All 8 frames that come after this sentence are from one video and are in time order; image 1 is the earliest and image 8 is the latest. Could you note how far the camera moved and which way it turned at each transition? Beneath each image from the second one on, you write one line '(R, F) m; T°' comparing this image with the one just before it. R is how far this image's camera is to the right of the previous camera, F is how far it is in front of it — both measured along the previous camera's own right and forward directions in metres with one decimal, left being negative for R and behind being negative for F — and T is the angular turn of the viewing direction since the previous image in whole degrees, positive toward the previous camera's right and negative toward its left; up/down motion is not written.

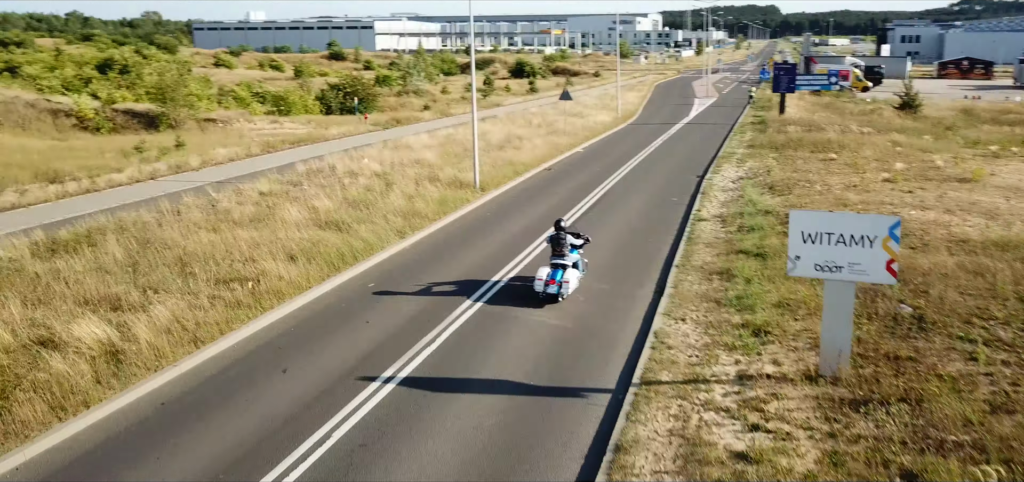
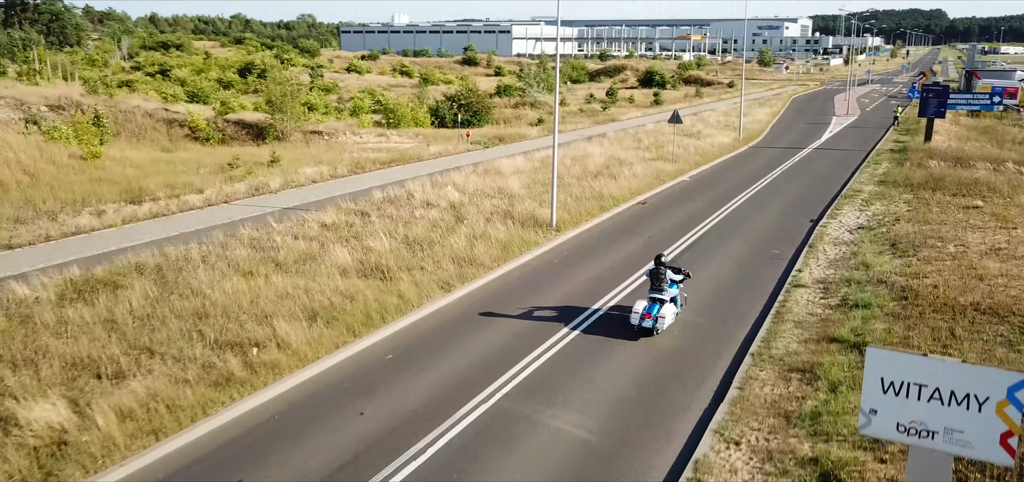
(+1.1, +1.7) m; -9°
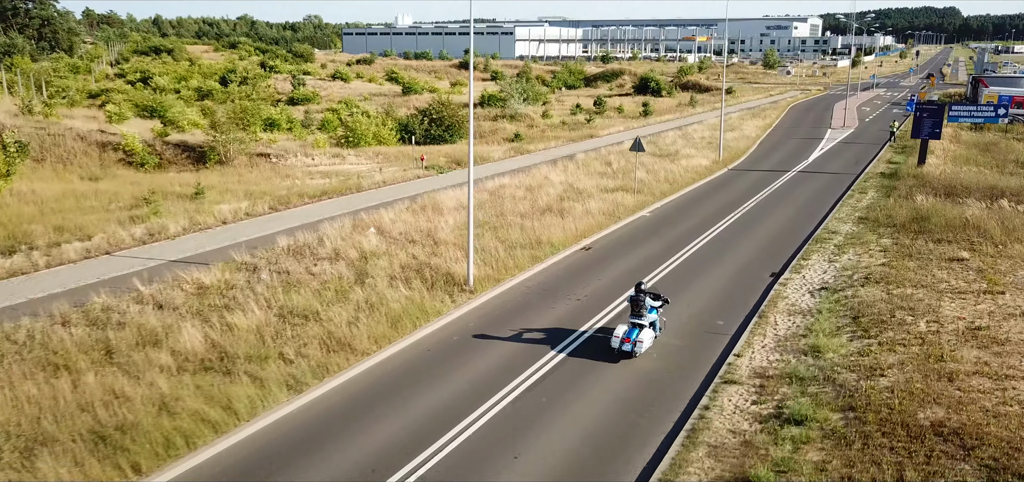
(+1.8, +2.2) m; -1°
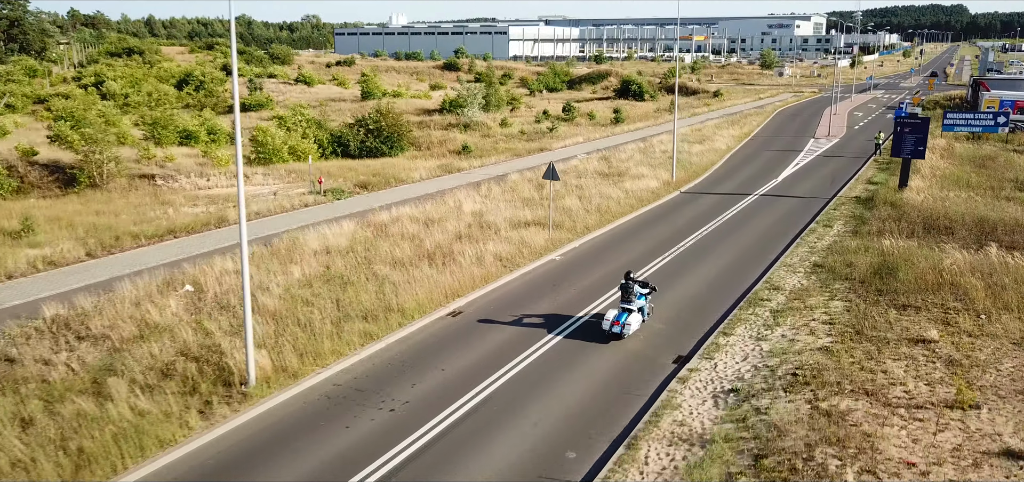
(+2.8, +4.0) m; 0°
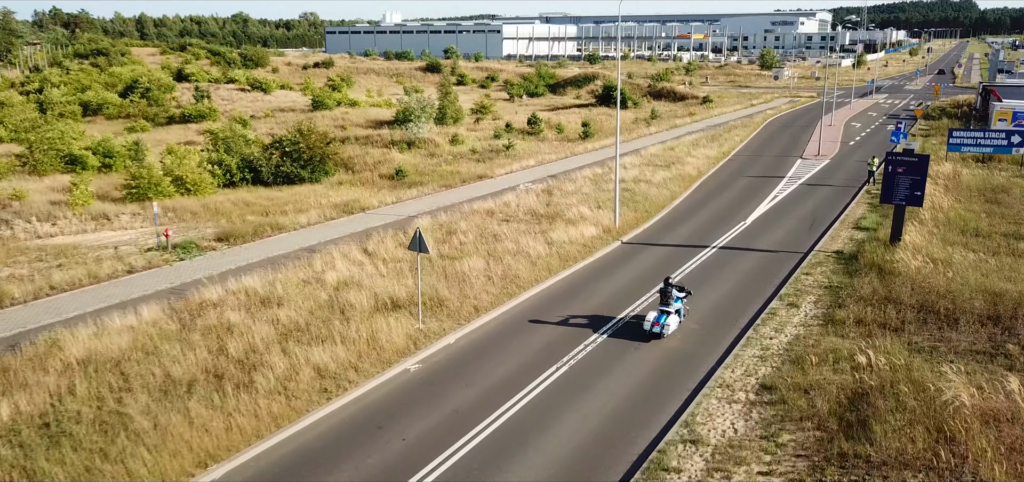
(+2.7, +4.9) m; 0°
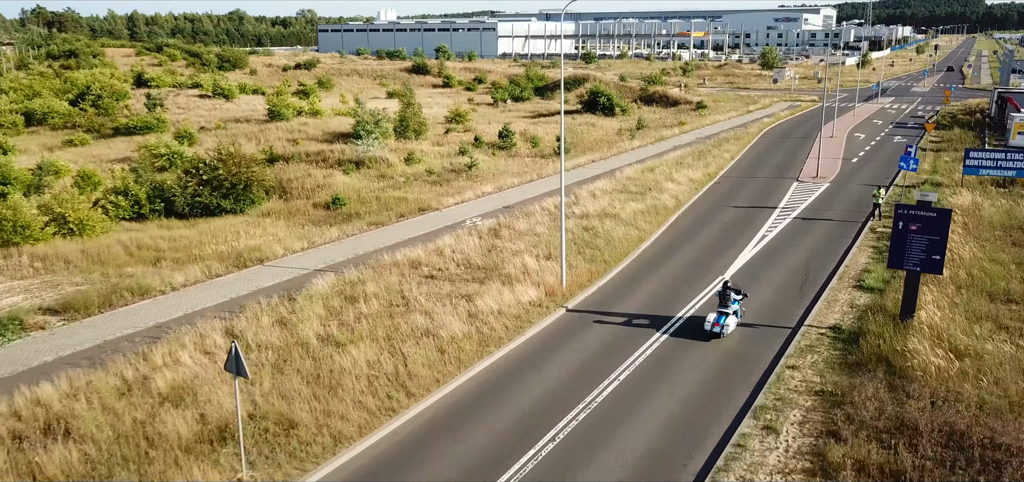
(+1.8, +4.2) m; 0°
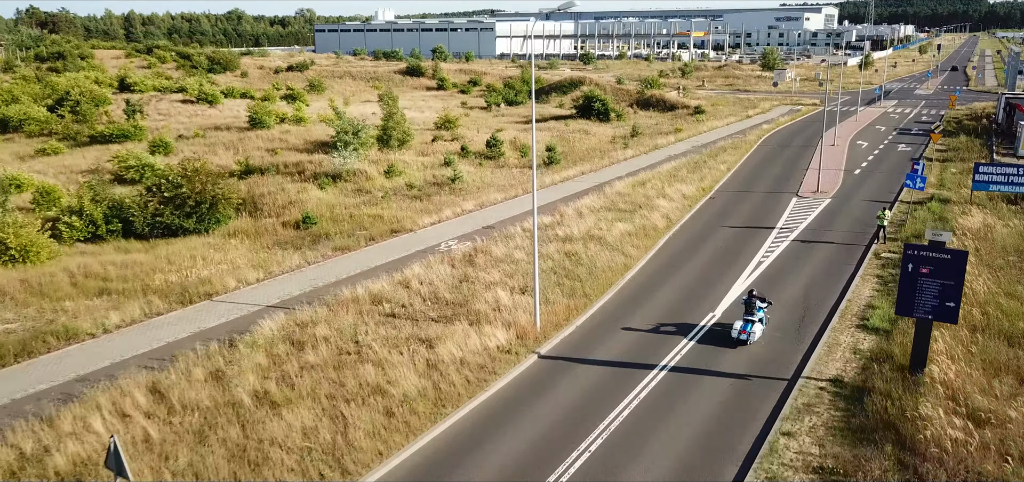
(+0.7, +1.7) m; 0°
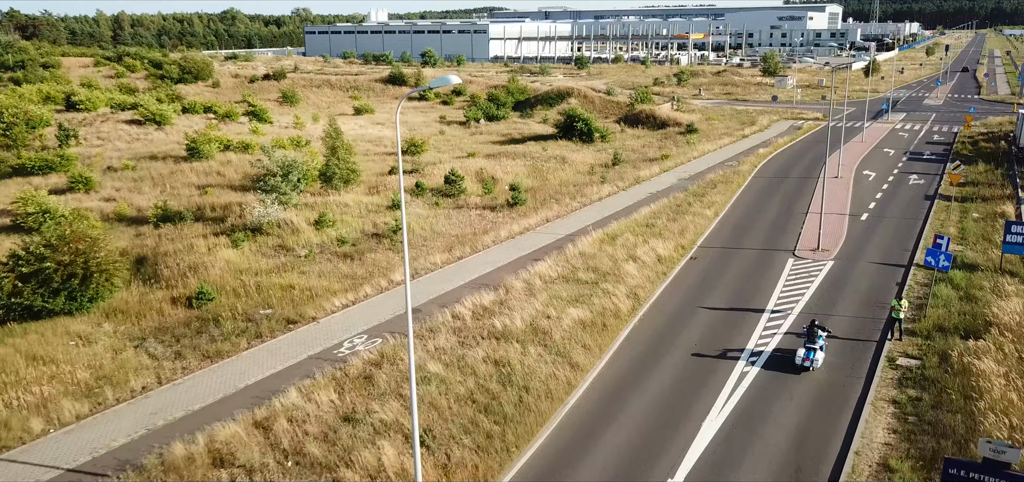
(+1.9, +4.7) m; 0°
